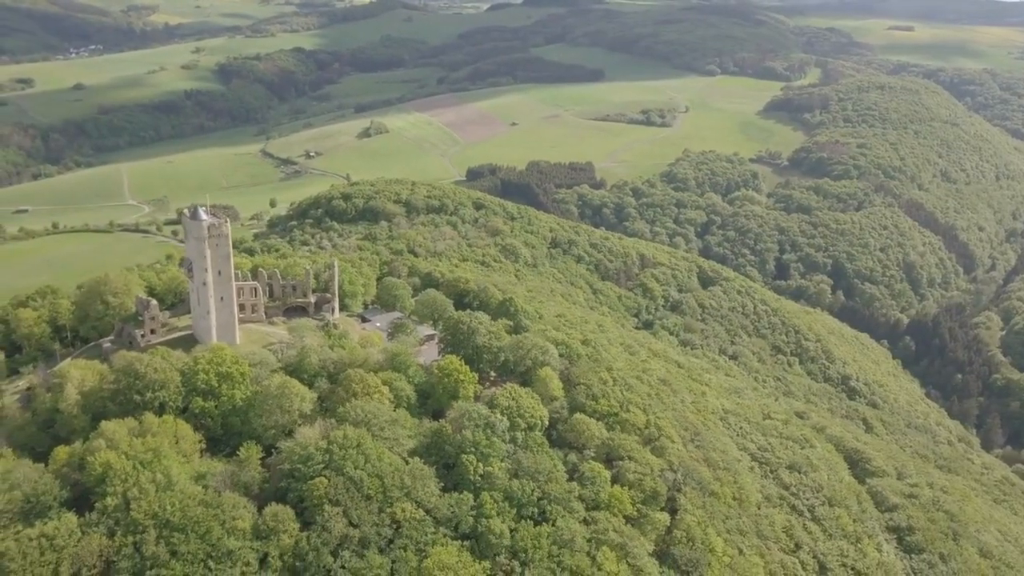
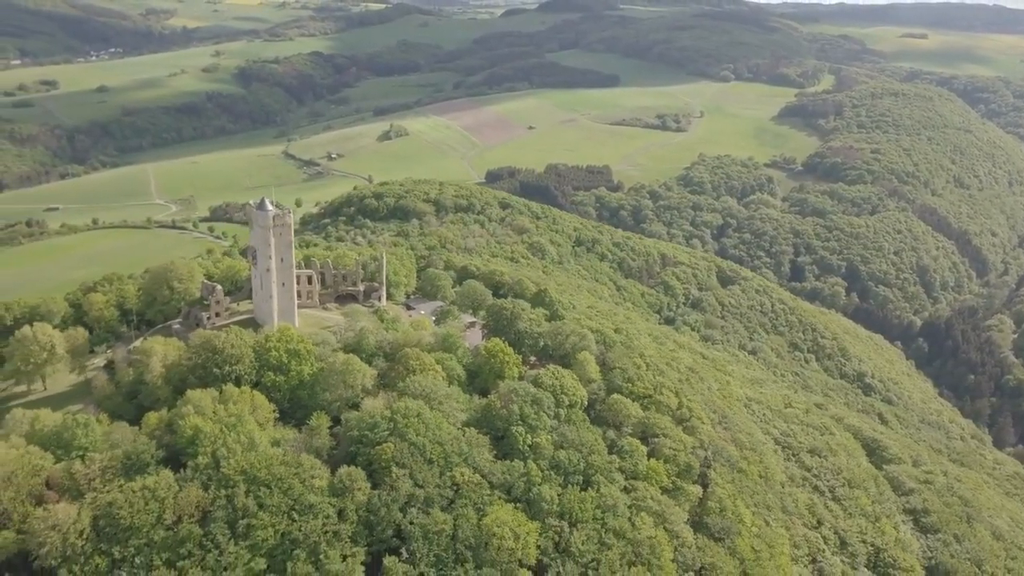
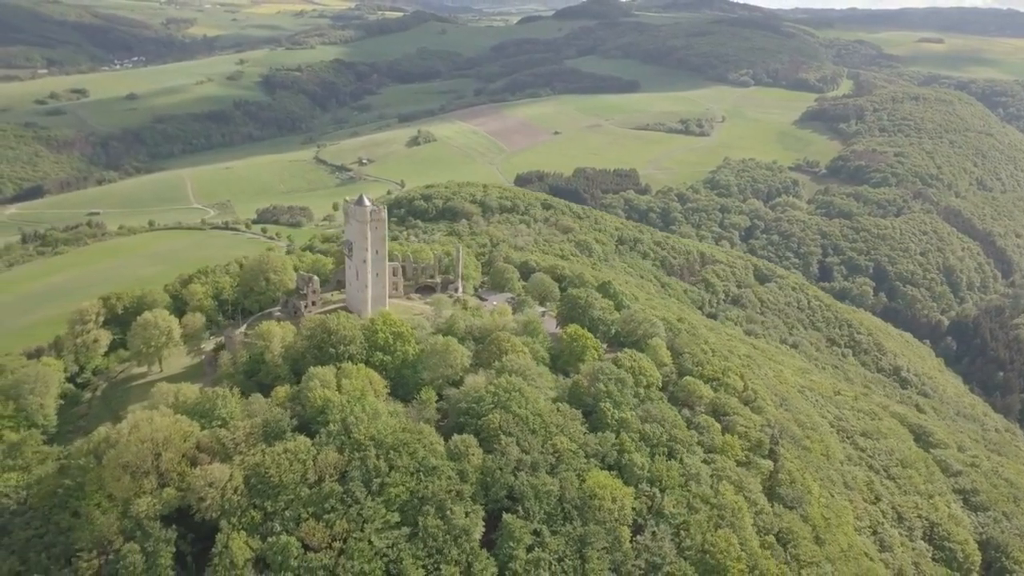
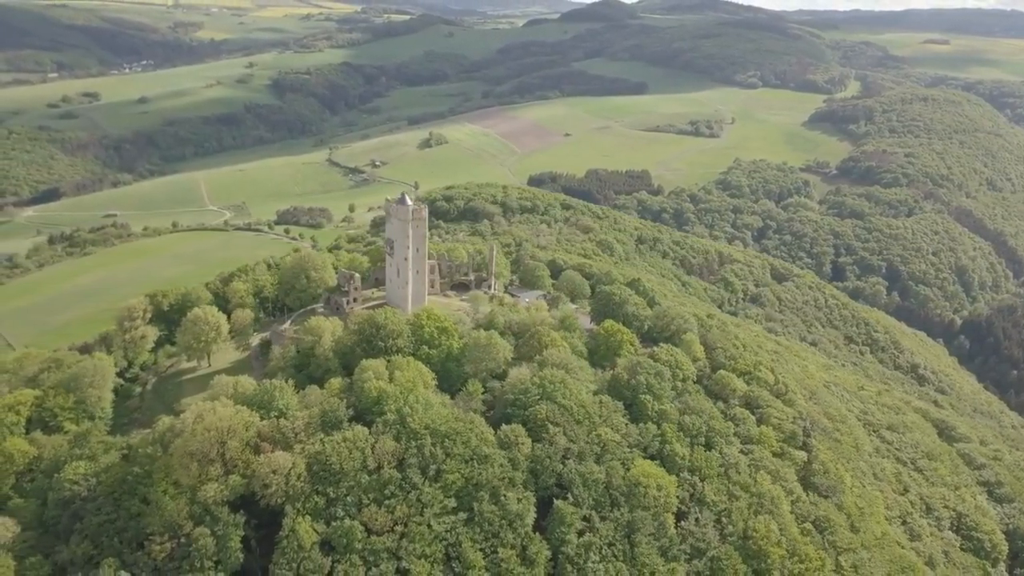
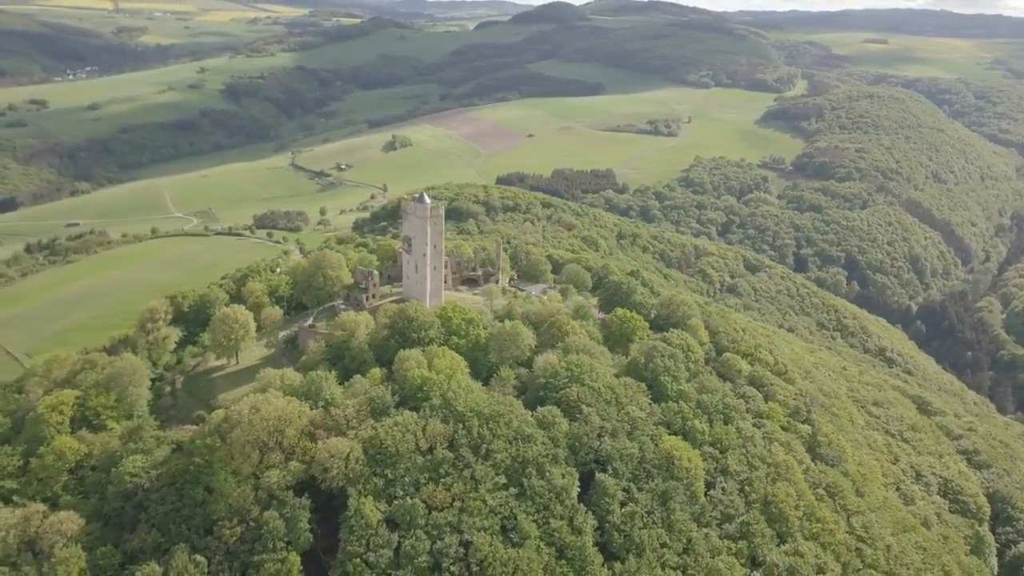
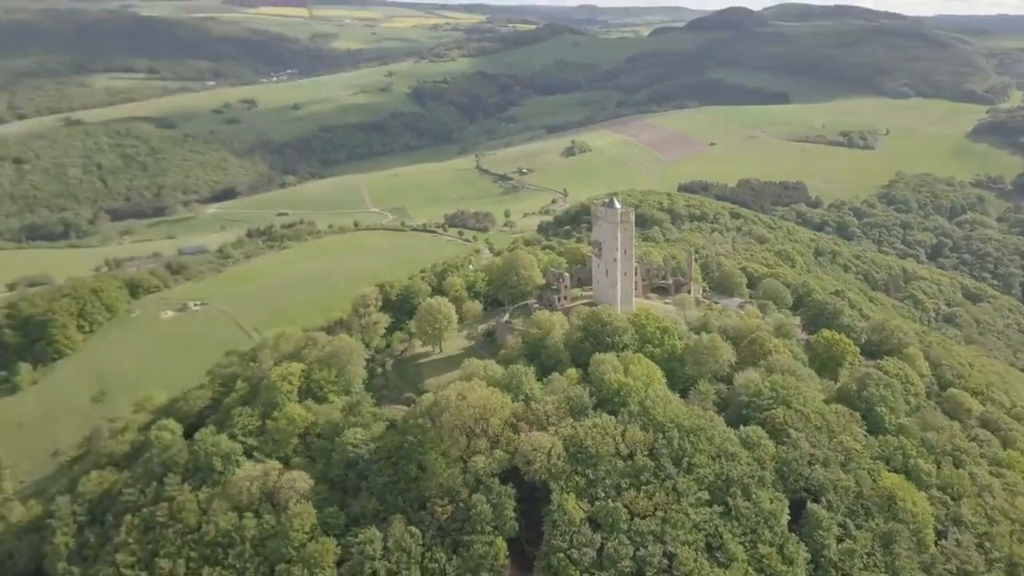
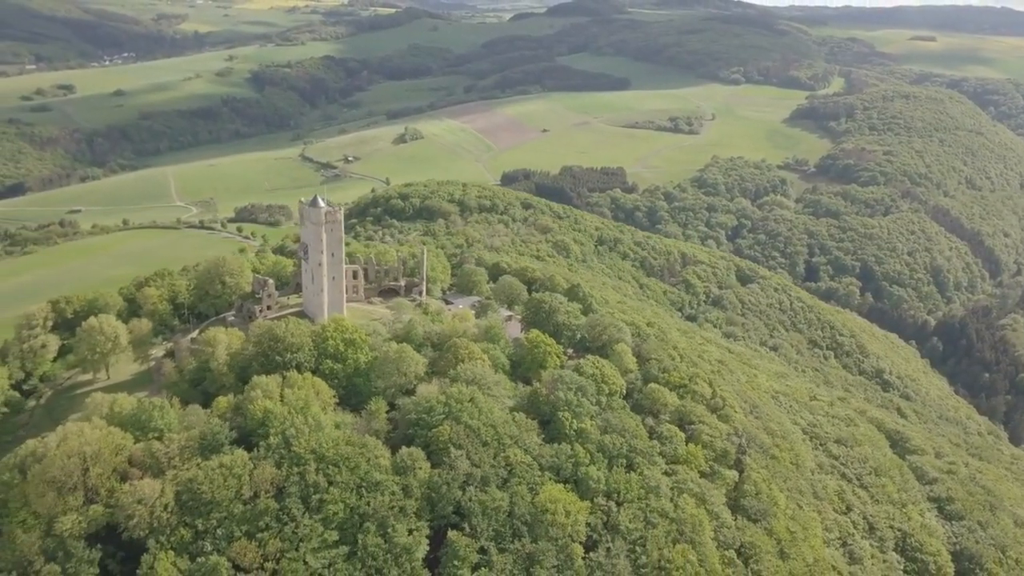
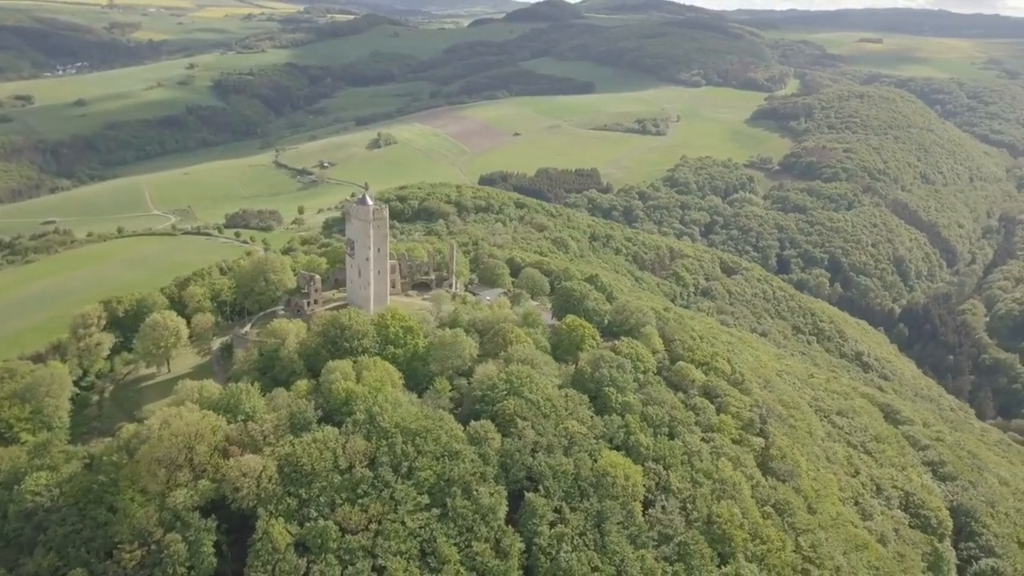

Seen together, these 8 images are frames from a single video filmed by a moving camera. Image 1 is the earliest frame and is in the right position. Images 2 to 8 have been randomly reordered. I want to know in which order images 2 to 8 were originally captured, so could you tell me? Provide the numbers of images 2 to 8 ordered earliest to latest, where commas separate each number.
2, 7, 3, 4, 8, 5, 6
